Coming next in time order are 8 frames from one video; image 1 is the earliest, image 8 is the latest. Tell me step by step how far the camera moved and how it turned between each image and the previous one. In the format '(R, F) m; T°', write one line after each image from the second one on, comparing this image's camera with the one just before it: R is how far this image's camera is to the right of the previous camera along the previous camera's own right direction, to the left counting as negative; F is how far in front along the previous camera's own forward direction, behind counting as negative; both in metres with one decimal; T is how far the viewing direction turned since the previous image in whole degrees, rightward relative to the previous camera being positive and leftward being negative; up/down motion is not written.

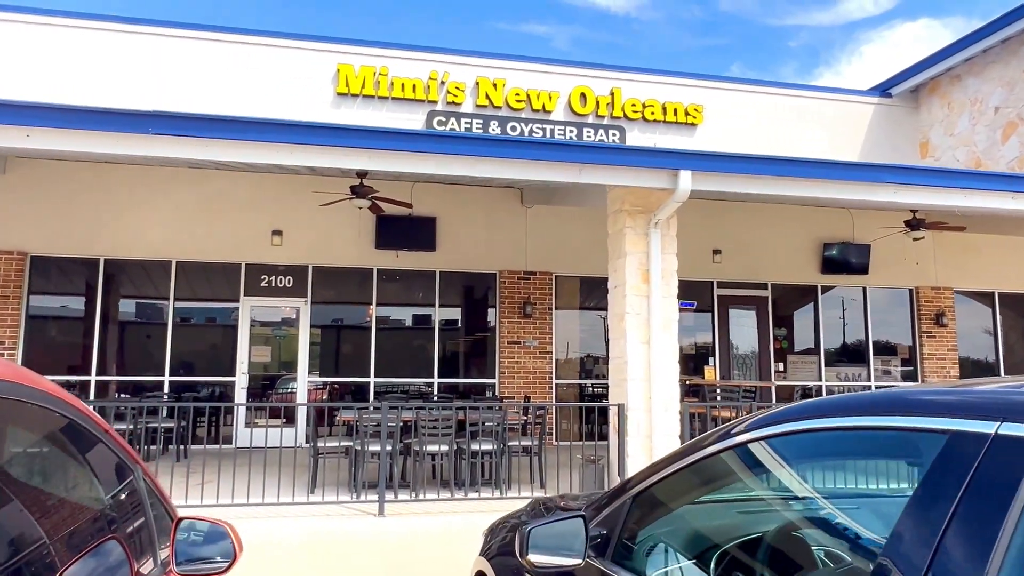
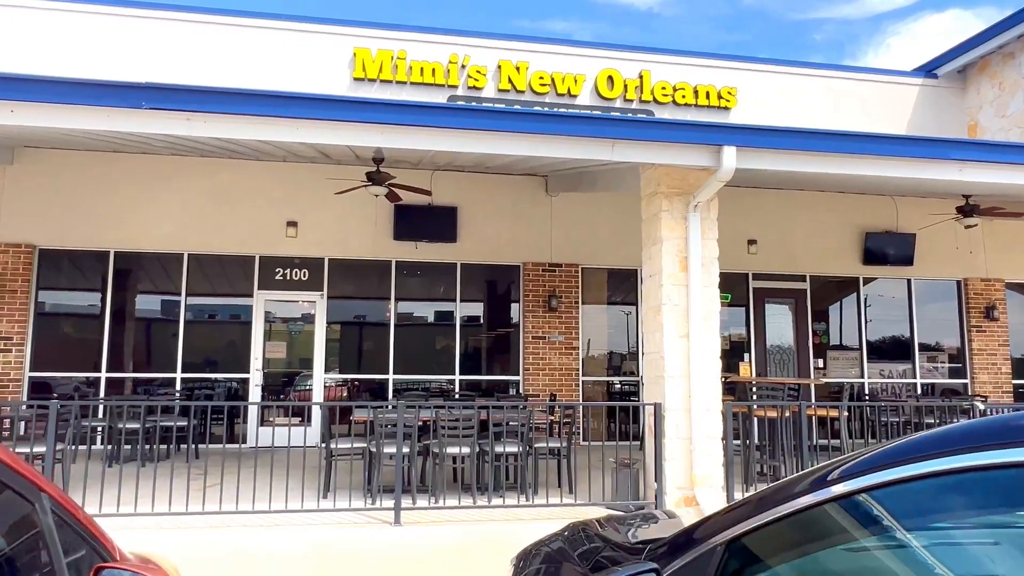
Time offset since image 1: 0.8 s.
(0.0, +0.4) m; -2°
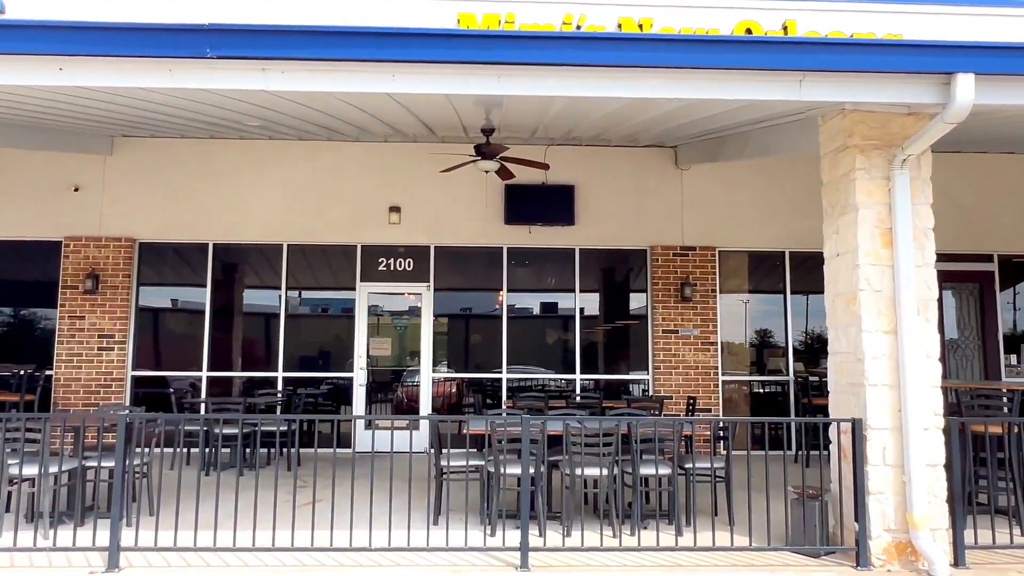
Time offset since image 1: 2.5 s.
(-0.3, +1.0) m; -8°
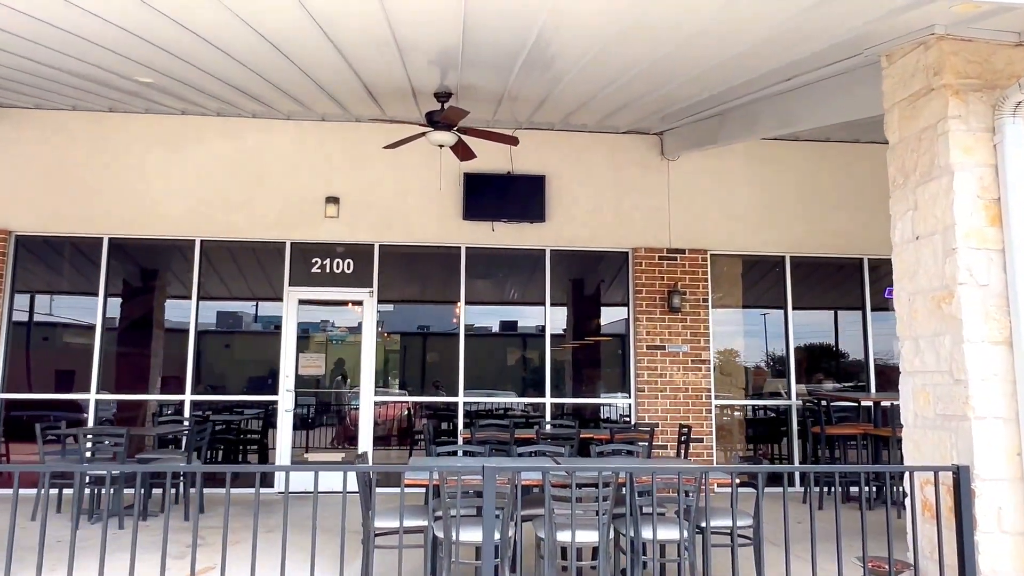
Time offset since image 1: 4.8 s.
(0.0, +1.3) m; +3°
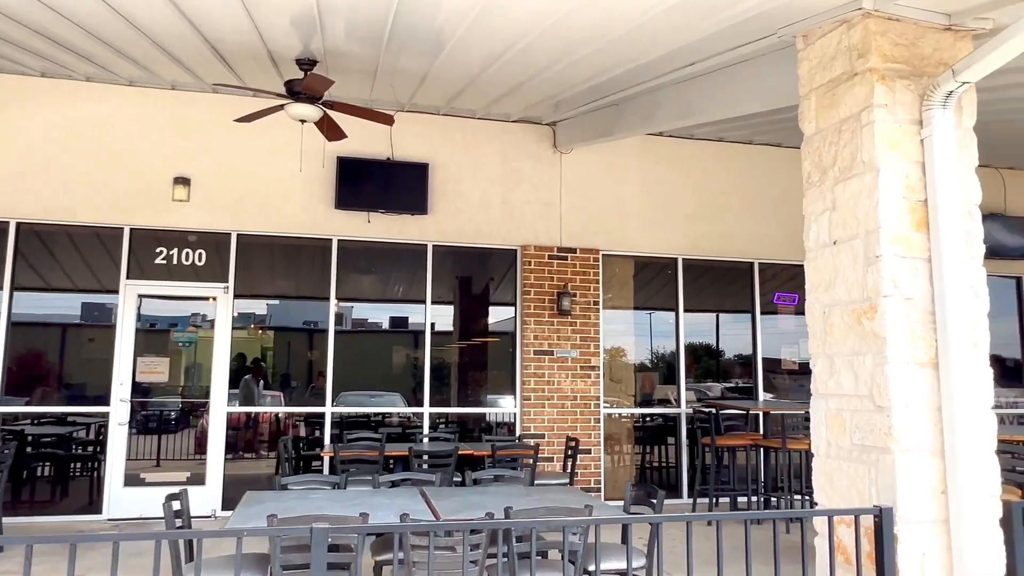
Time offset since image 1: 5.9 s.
(+0.1, +0.6) m; +8°
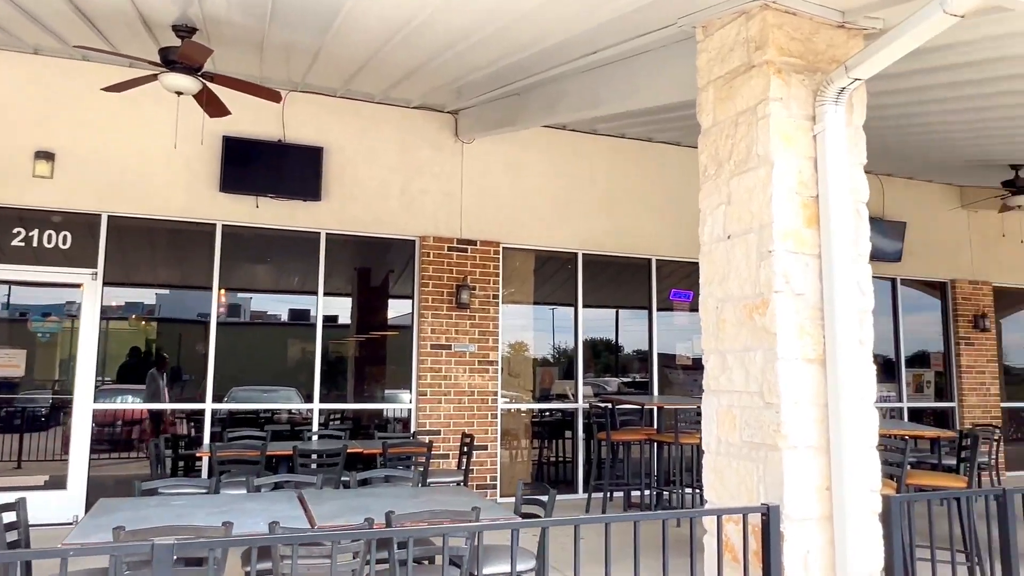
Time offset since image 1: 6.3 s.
(+0.1, +0.2) m; +7°
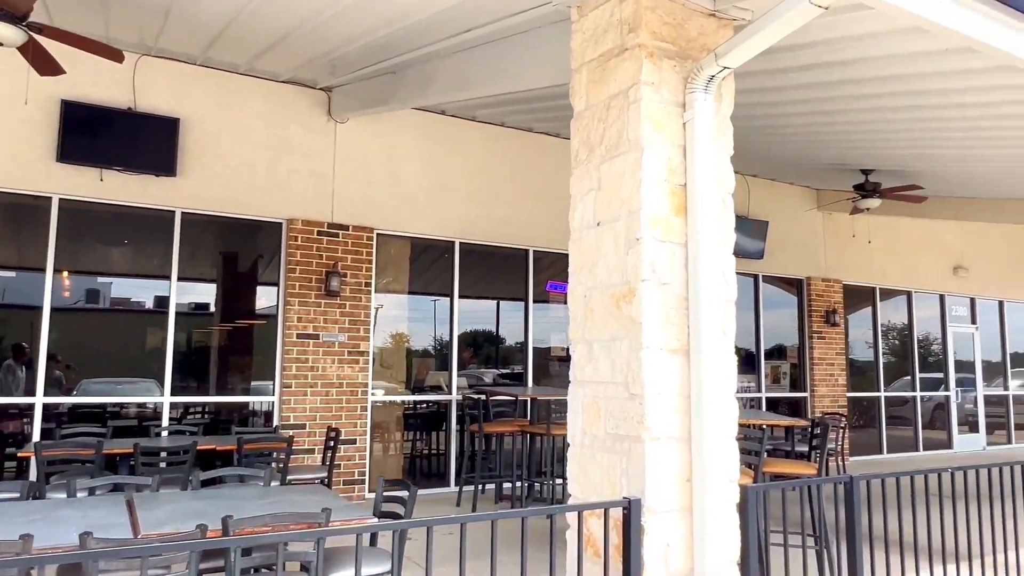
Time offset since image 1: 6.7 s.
(+0.1, +0.2) m; +9°
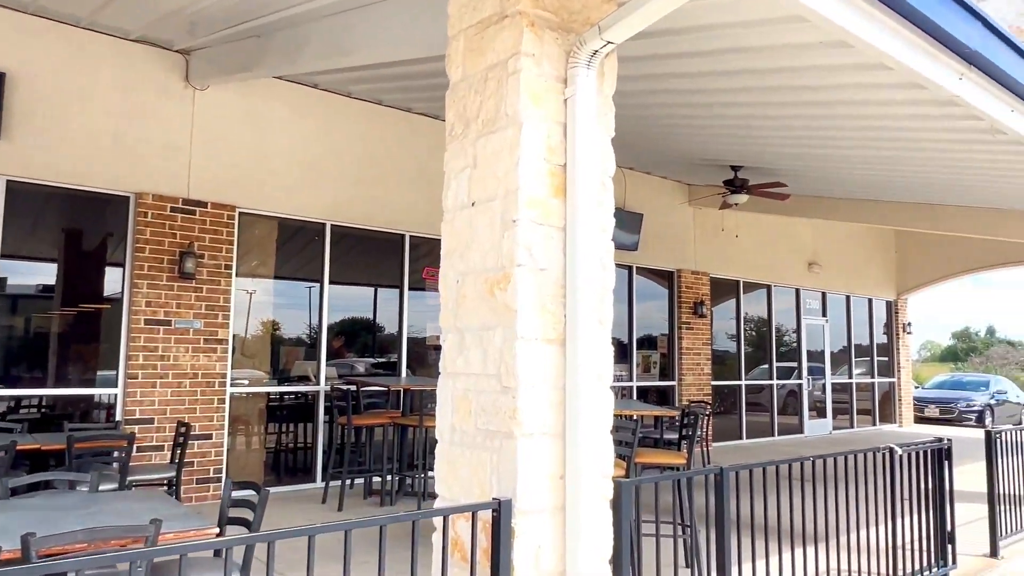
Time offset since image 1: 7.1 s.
(0.0, +0.2) m; +9°
